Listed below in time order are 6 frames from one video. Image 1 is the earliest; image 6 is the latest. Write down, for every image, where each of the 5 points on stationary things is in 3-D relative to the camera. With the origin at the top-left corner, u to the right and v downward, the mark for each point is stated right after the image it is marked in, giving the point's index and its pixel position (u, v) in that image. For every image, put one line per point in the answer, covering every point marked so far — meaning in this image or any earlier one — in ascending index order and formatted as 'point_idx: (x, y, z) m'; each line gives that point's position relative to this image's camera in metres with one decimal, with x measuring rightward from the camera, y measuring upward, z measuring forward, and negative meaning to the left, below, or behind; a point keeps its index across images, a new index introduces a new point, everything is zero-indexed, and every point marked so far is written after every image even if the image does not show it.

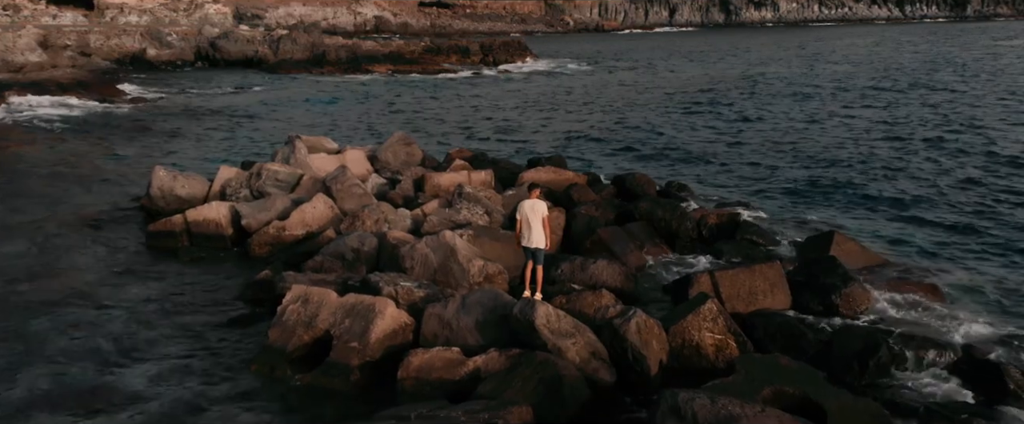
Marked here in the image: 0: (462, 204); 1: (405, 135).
0: (-0.3, +0.1, +6.7) m
1: (-1.1, +0.7, +9.0) m
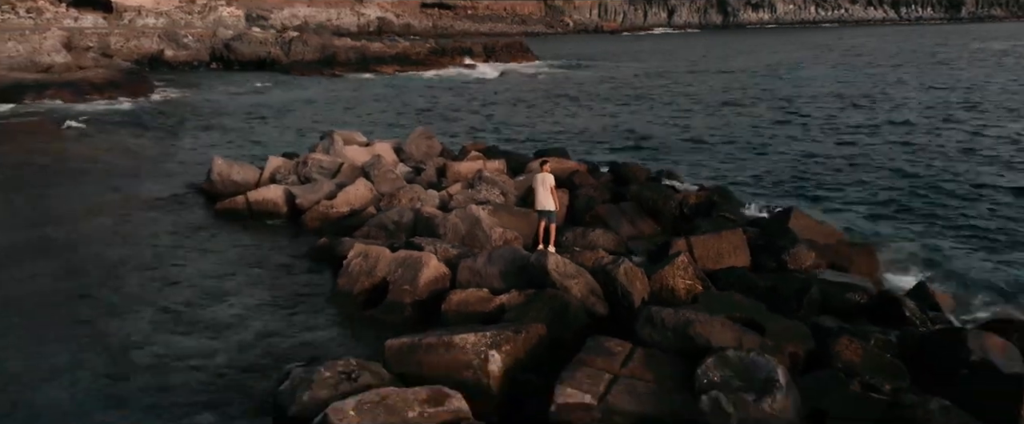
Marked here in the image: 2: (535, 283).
0: (-0.2, +0.2, +7.9) m
1: (-1.0, +0.9, +10.2) m
2: (+0.1, -0.4, +5.5) m
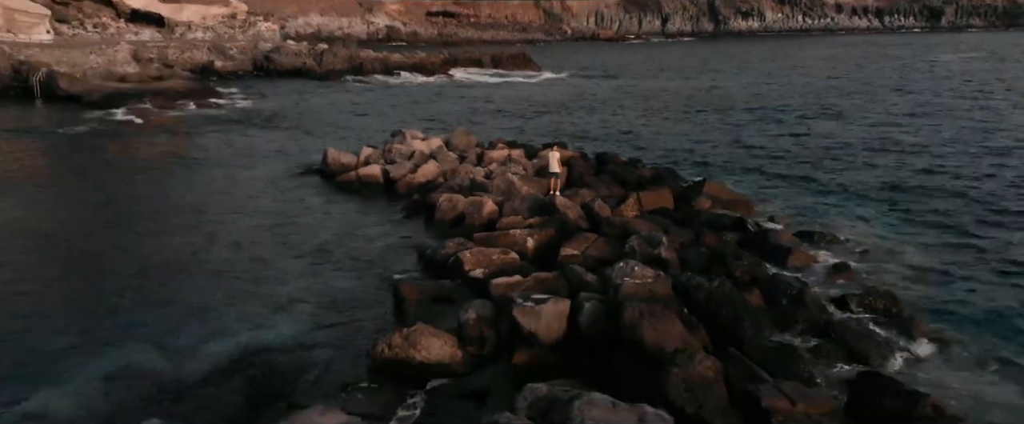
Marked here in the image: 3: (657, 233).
0: (0.0, +0.7, +12.1) m
1: (-0.7, +1.3, +14.3) m
2: (+0.4, 0.0, +9.7) m
3: (+1.4, -0.2, +8.7) m
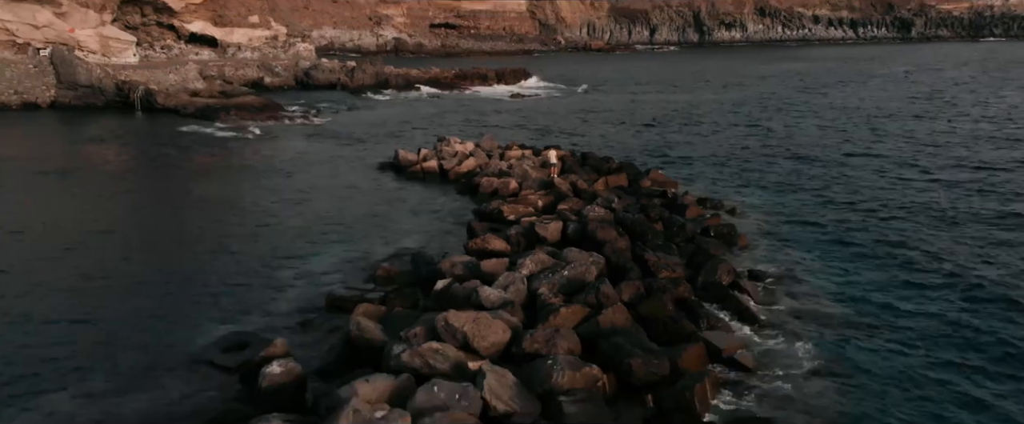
0: (+0.3, +1.1, +18.2) m
1: (-0.5, +1.7, +20.5) m
2: (+0.7, +0.5, +15.8) m
3: (+1.7, +0.2, +14.8) m
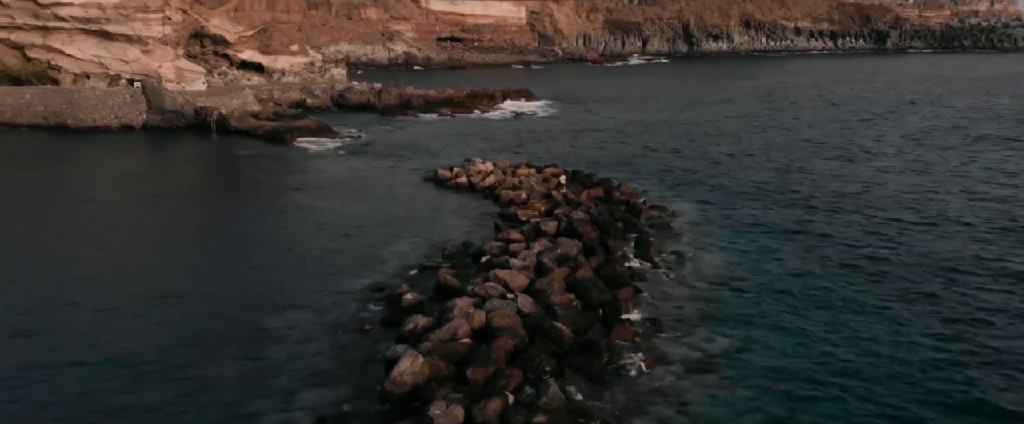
0: (+0.6, +1.0, +25.2) m
1: (-0.2, +1.7, +27.4) m
2: (+0.9, +0.4, +22.8) m
3: (+2.0, +0.2, +21.8) m
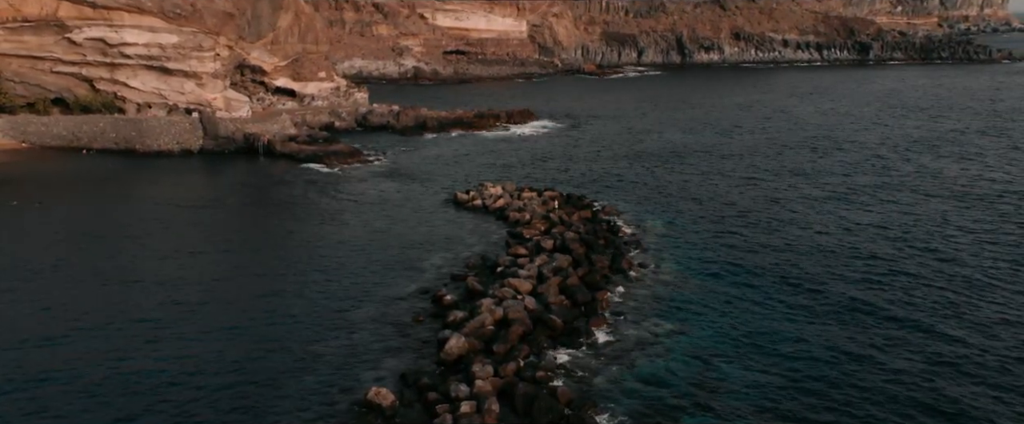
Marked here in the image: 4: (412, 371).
0: (+0.8, +0.4, +31.3) m
1: (0.0, +1.1, +33.6) m
2: (+1.2, -0.2, +28.9) m
3: (+2.2, -0.4, +27.9) m
4: (-2.2, -3.5, +18.9) m
